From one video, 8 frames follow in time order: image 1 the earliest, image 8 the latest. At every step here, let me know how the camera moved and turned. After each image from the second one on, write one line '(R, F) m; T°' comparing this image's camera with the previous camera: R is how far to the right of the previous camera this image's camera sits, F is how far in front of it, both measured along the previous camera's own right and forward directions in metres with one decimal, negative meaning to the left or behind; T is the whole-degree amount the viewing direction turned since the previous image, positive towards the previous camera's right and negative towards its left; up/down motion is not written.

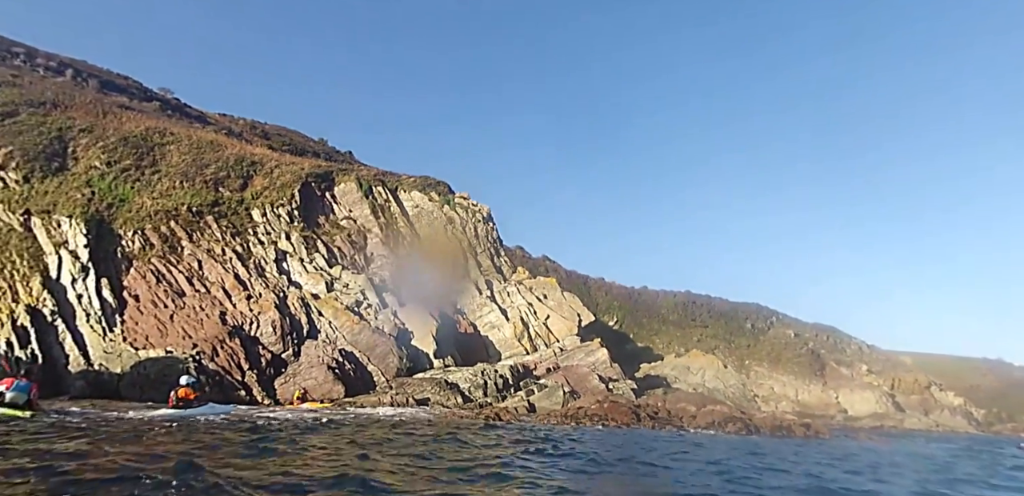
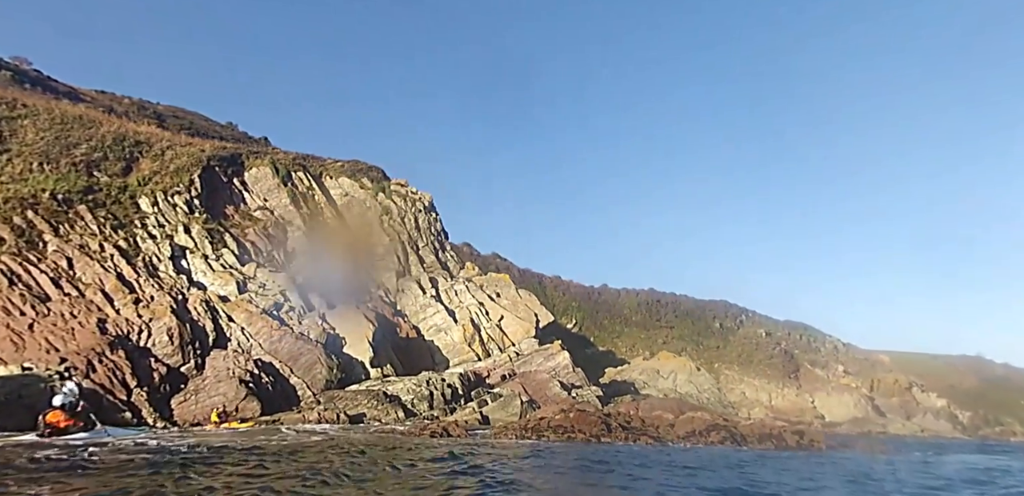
(+1.0, +5.2) m; +3°
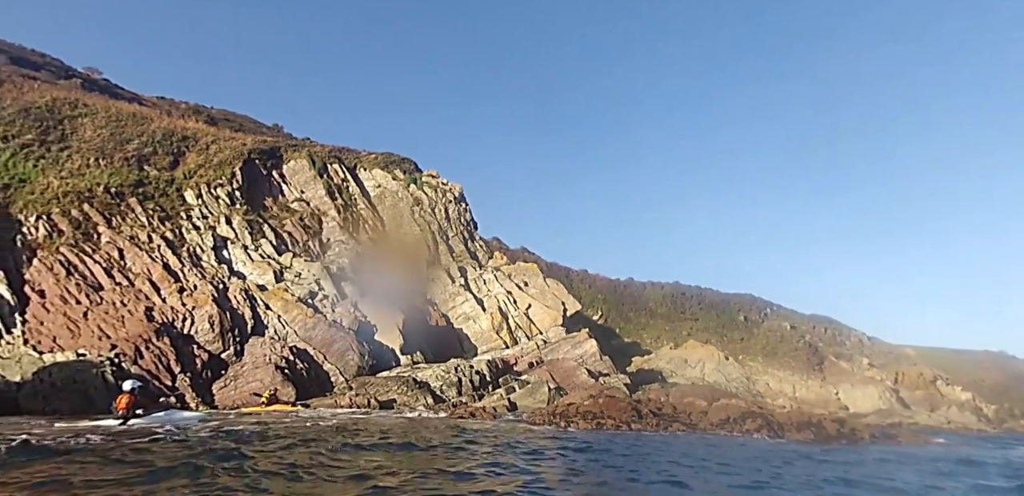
(-0.4, -0.5) m; -2°
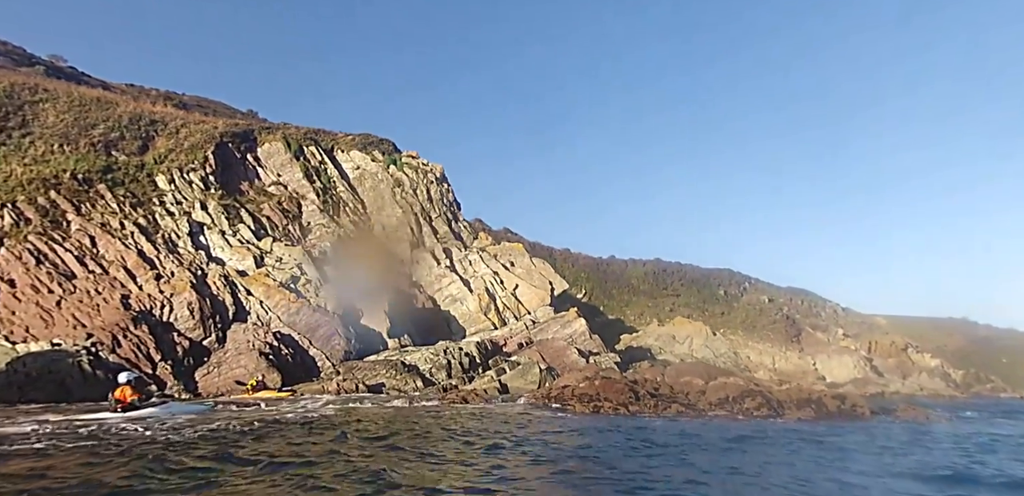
(-0.7, +0.5) m; +2°
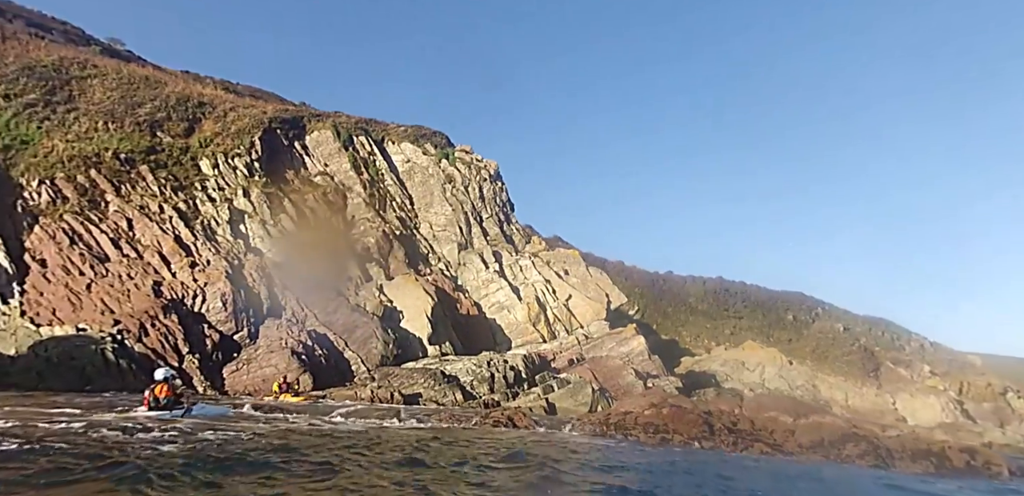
(-0.1, +3.0) m; -5°
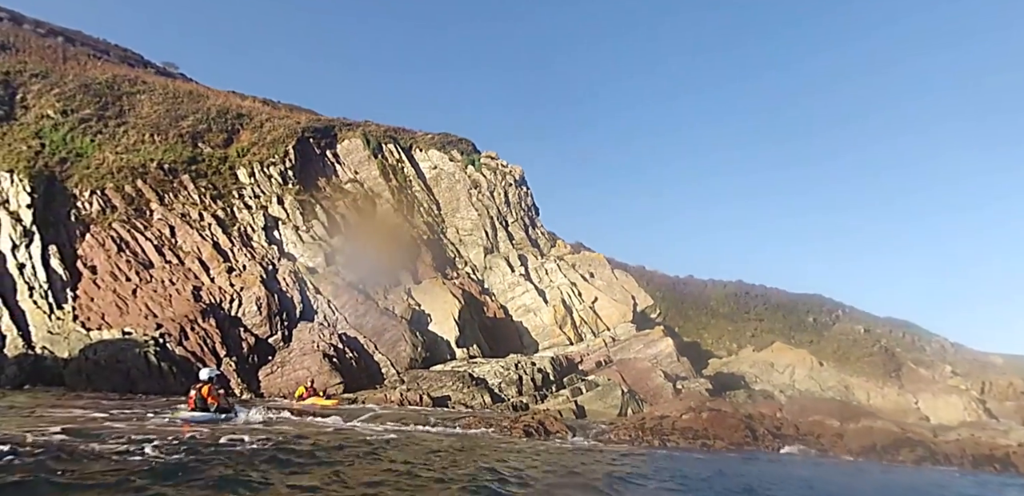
(-0.8, -0.2) m; -1°
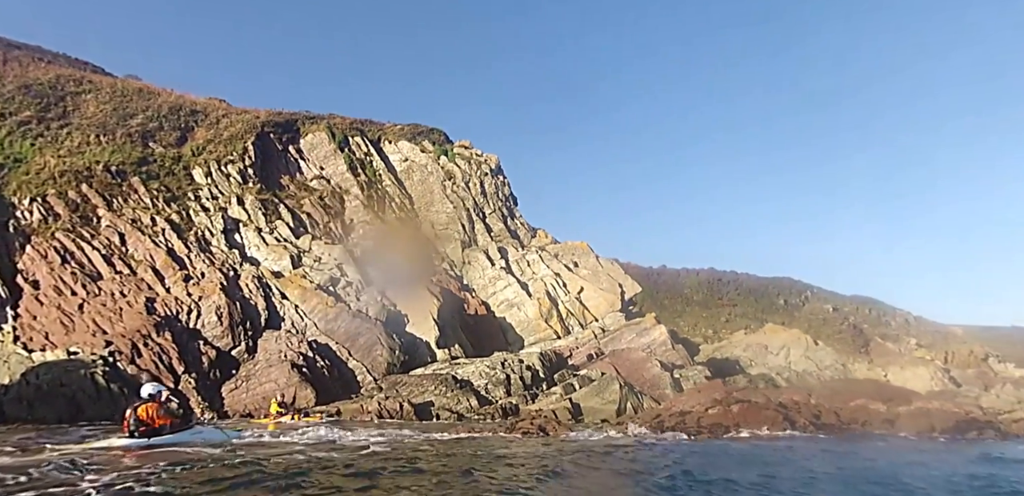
(-1.2, +2.0) m; +4°
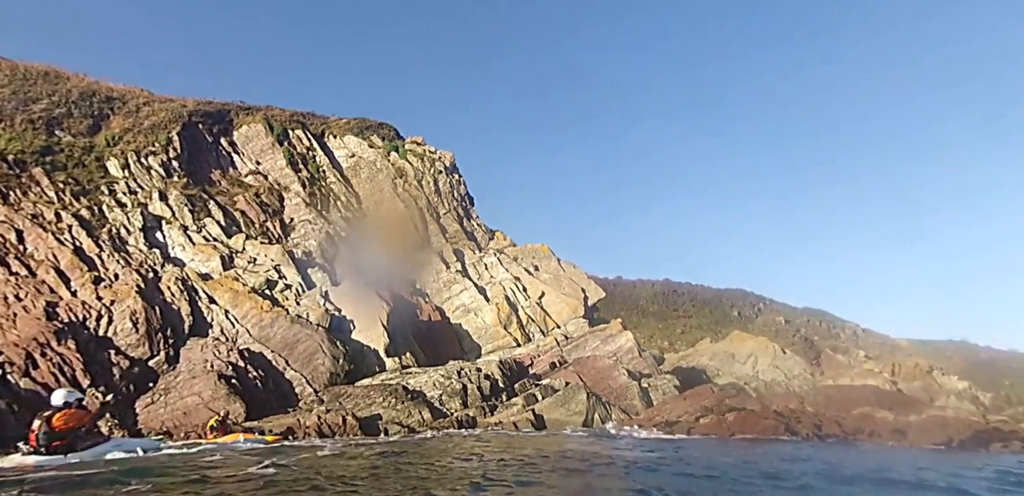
(-0.4, +2.2) m; +5°
